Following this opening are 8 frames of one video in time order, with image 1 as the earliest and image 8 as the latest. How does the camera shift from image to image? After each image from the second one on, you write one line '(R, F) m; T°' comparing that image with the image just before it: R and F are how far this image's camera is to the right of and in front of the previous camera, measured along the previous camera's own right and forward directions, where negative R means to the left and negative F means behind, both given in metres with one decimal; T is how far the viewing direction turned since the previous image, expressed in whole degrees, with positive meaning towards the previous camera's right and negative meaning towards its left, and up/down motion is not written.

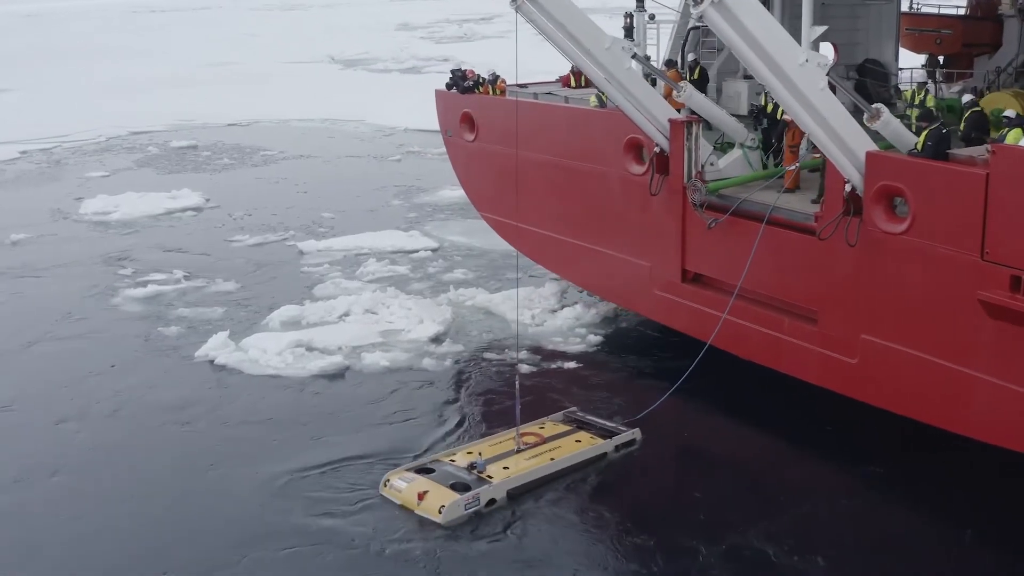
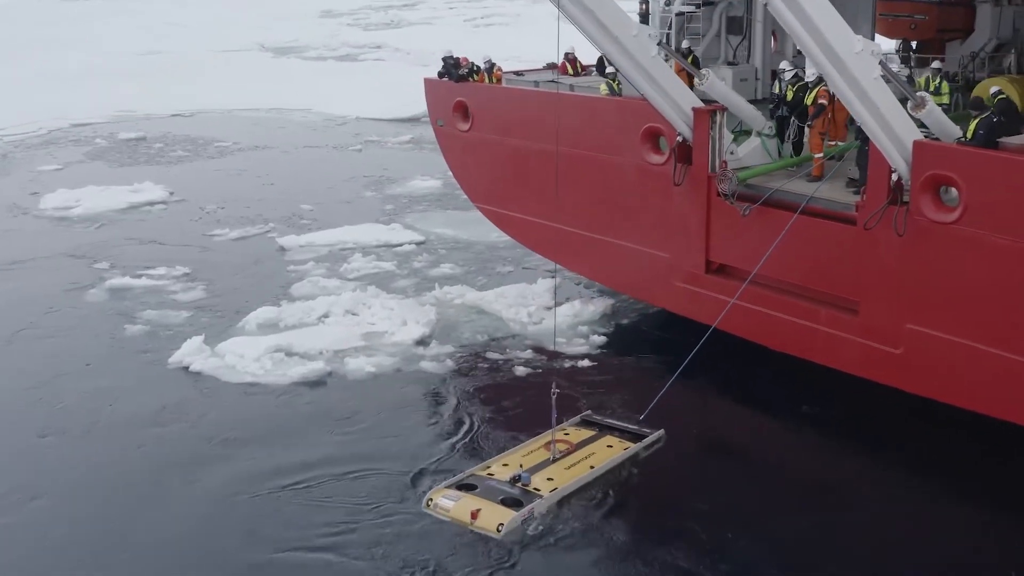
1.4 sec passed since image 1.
(-0.8, +0.3) m; +5°
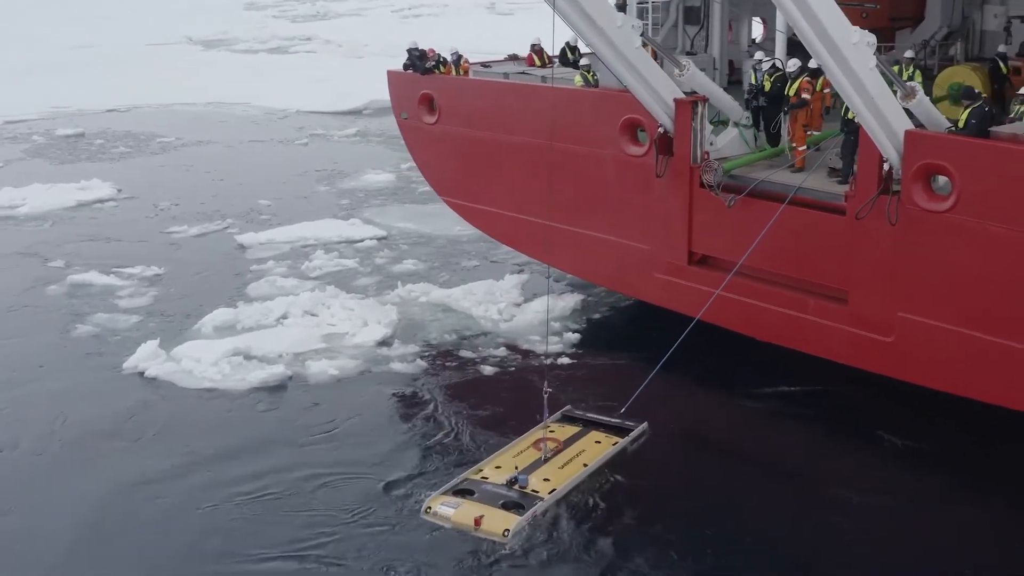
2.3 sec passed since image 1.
(-0.4, +0.2) m; +4°
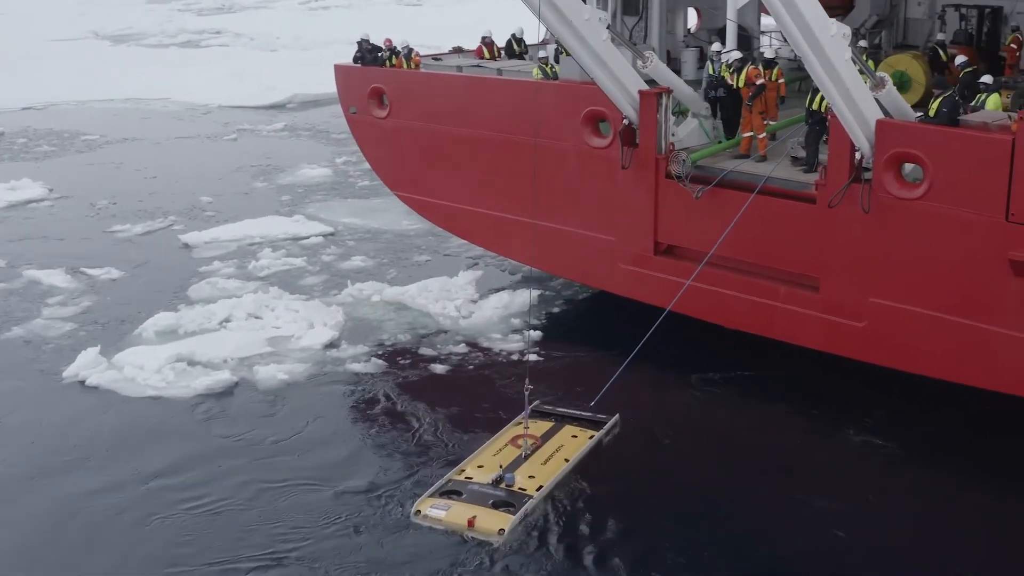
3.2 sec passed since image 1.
(-0.4, +0.1) m; +5°
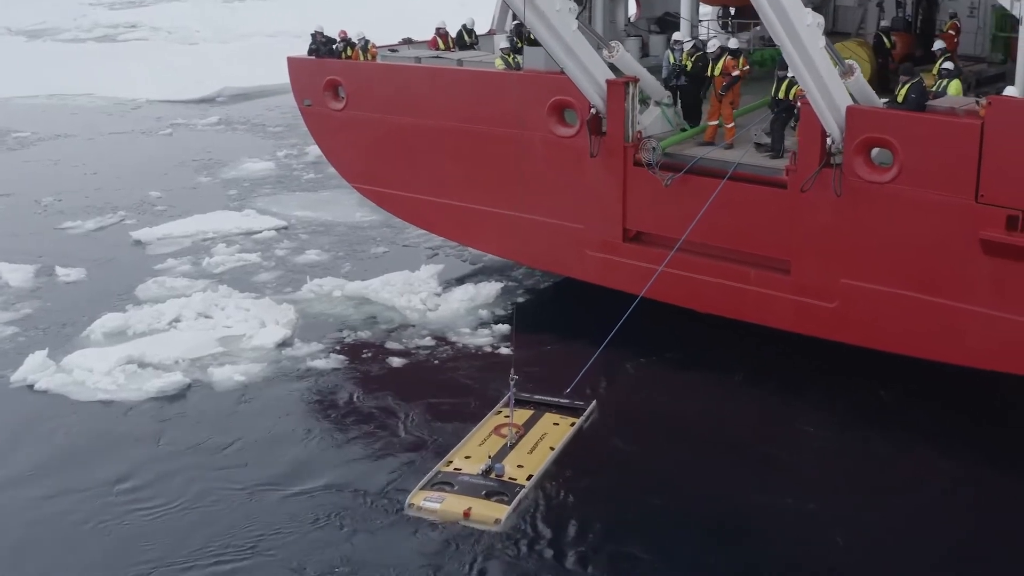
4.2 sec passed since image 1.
(-0.4, 0.0) m; +5°
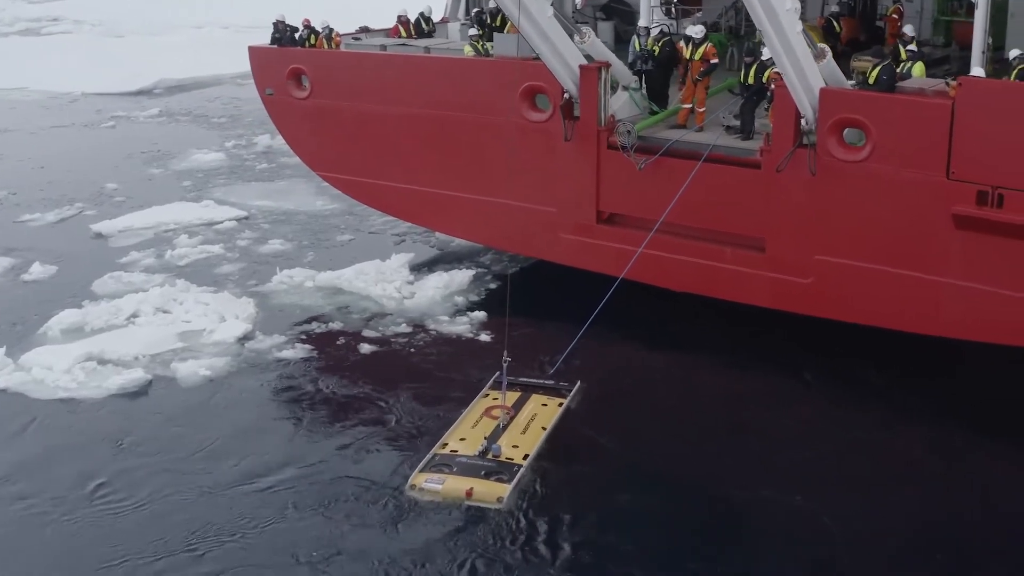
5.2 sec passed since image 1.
(-0.4, 0.0) m; +4°
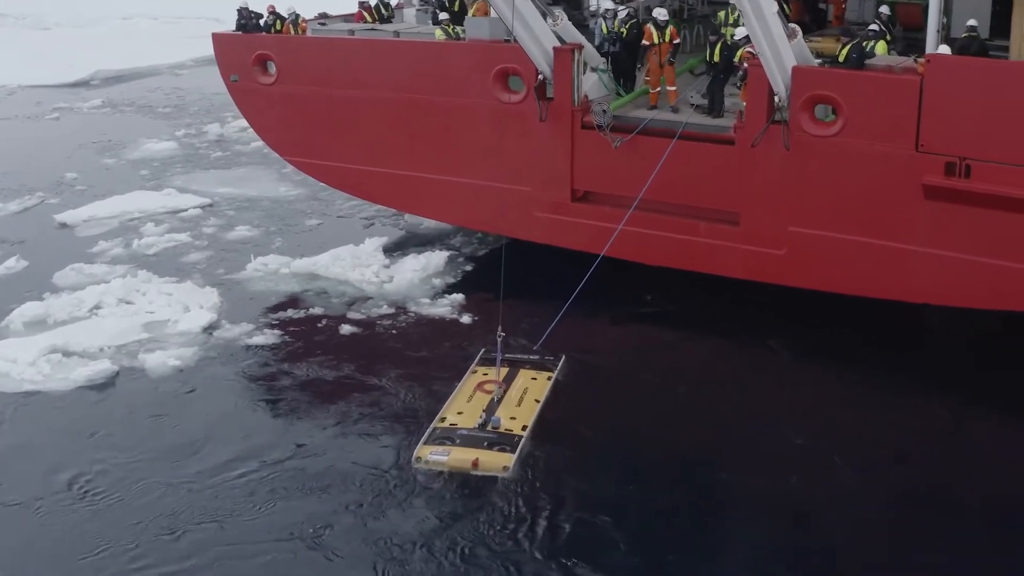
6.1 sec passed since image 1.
(-0.4, -0.1) m; +4°
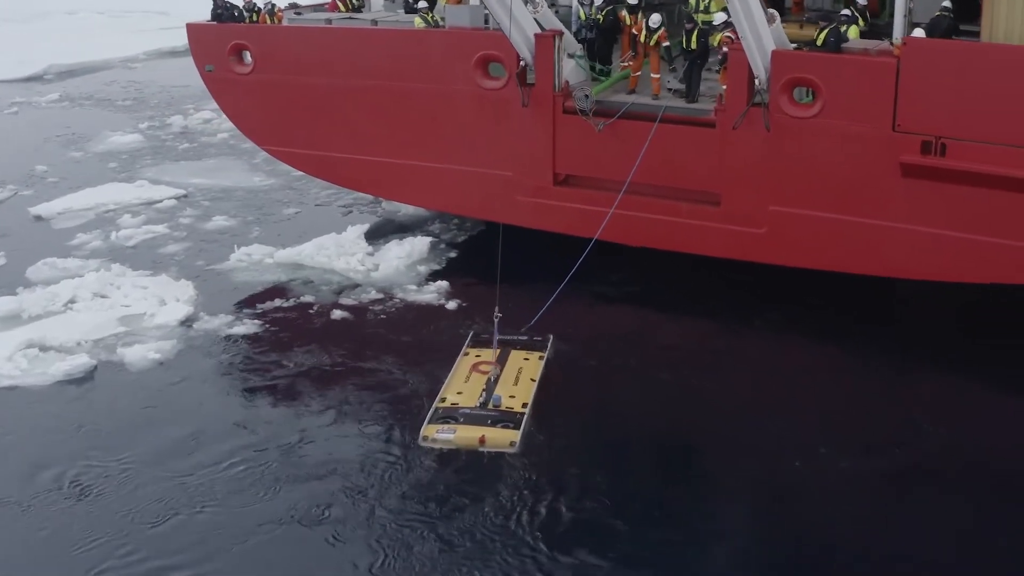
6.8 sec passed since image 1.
(-0.3, -0.1) m; +3°
